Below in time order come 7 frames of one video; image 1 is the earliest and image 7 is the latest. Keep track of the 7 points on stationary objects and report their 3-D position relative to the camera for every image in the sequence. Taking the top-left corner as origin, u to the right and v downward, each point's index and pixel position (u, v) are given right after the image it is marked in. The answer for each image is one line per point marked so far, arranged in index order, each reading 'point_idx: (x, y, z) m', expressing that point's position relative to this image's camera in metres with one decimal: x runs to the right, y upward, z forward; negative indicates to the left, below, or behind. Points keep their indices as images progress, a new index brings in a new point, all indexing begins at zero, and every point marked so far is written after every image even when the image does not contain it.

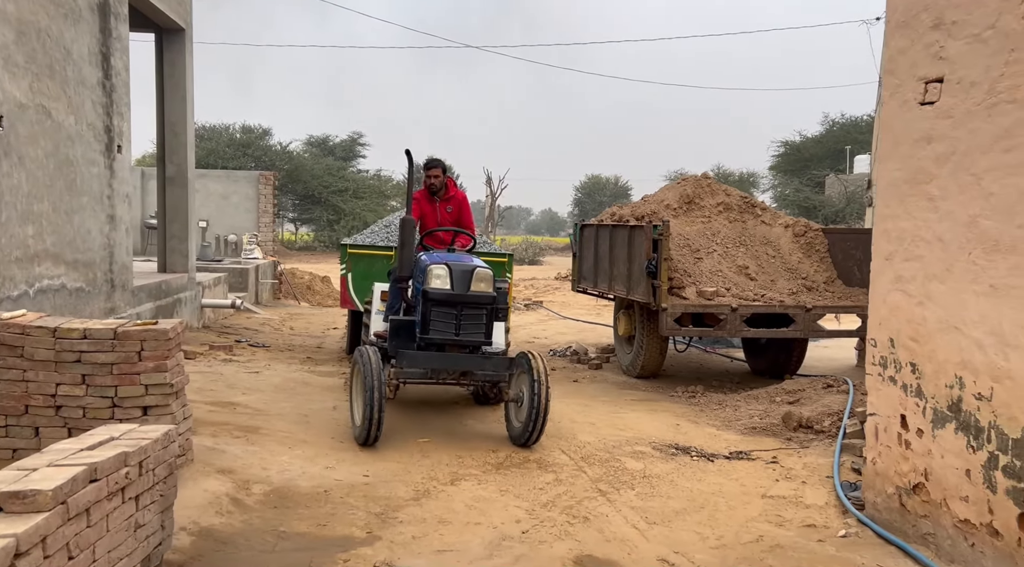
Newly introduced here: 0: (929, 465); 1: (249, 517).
0: (+2.1, -0.9, +4.1) m
1: (-1.4, -1.3, +4.5) m
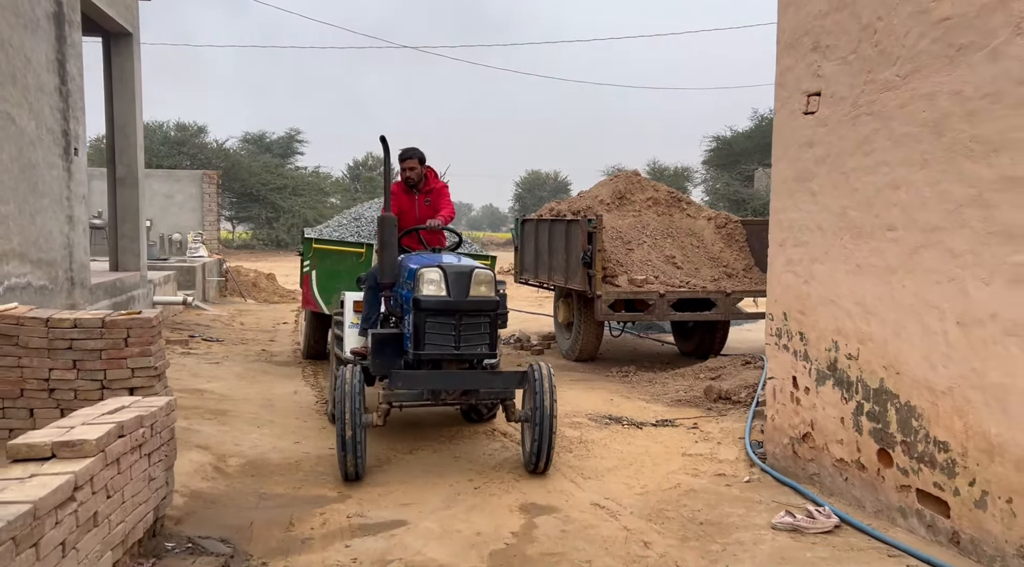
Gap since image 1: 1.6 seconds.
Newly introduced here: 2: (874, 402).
0: (+1.8, -0.8, +4.9) m
1: (-1.7, -1.2, +5.1) m
2: (+1.9, -0.6, +4.3) m
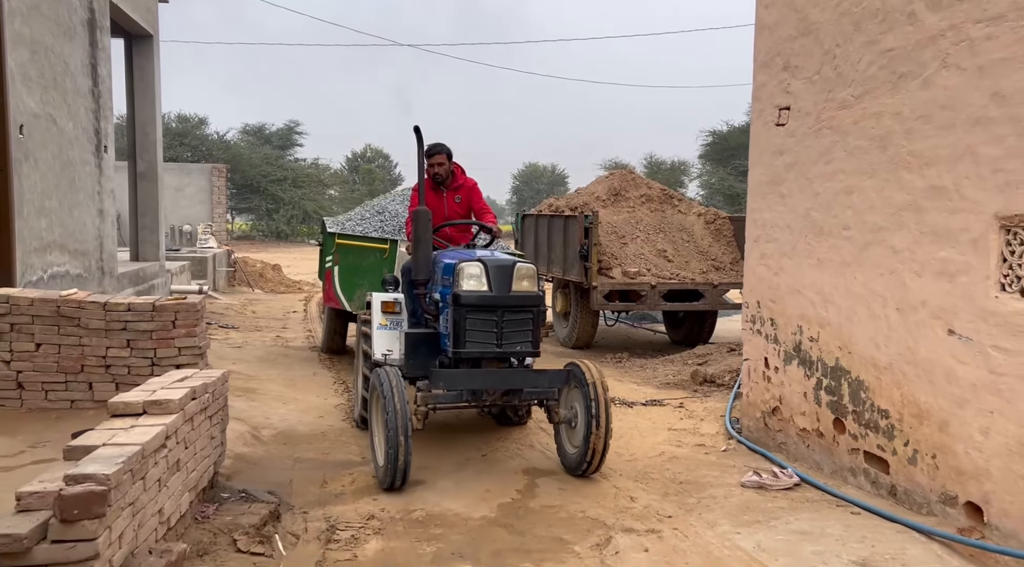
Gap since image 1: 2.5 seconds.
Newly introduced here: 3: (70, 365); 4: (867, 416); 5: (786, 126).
0: (+1.8, -0.7, +5.6) m
1: (-1.7, -1.2, +5.7) m
2: (+1.9, -0.6, +5.0) m
3: (-3.1, -0.6, +5.8) m
4: (+2.0, -0.7, +4.6) m
5: (+1.8, +1.1, +5.5) m
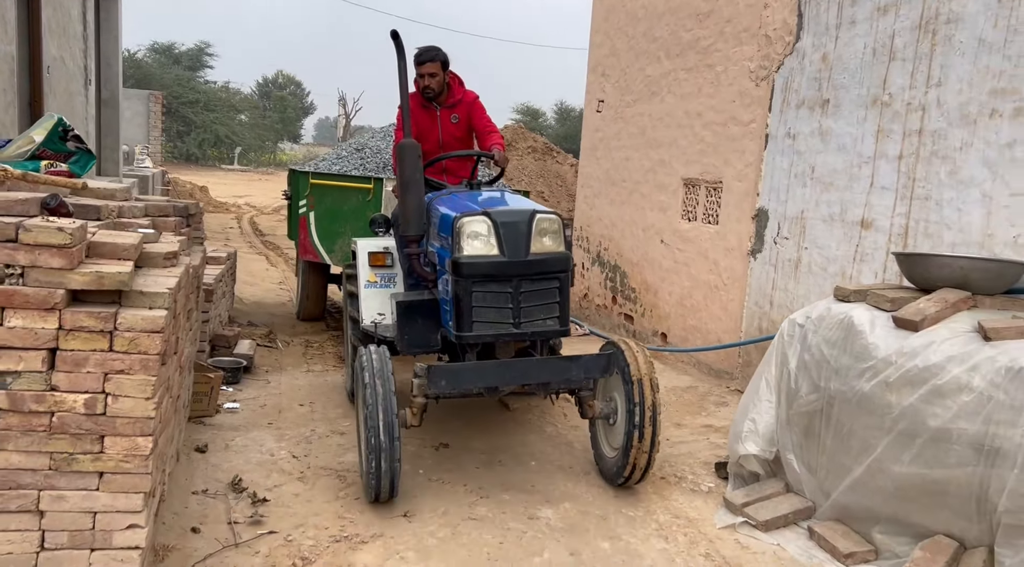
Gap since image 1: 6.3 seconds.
0: (+0.8, 0.0, +8.8) m
1: (-2.7, -0.3, +8.6) m
2: (+1.0, +0.1, +8.2) m
3: (-4.1, +0.4, +8.4) m
4: (+1.1, -0.1, +7.8) m
5: (+0.9, +1.8, +8.6) m
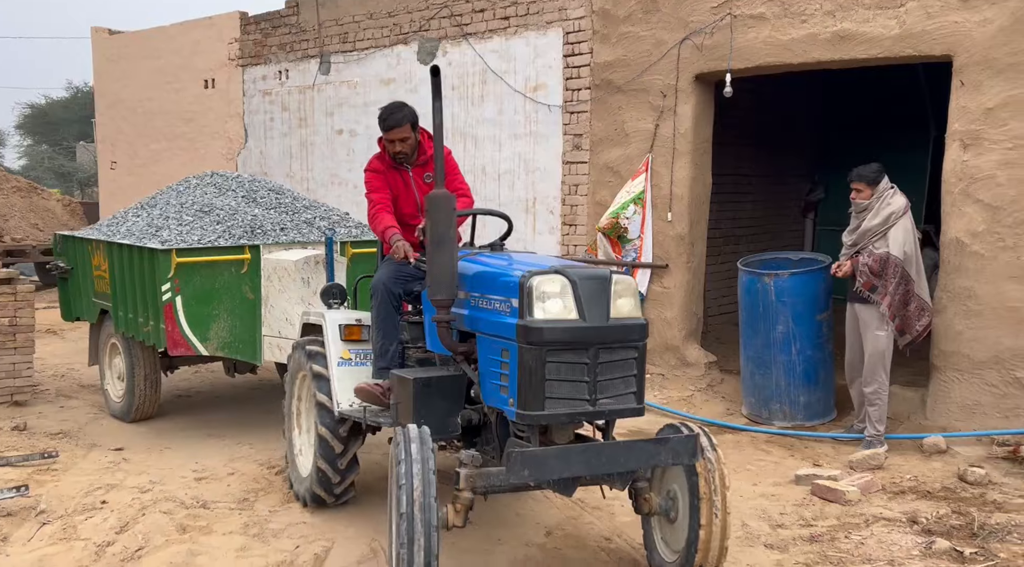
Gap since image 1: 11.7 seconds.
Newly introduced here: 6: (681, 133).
0: (+0.6, -0.3, +8.3) m
1: (-2.8, -1.1, +8.0) m
2: (+0.8, -0.2, +7.8) m
3: (-4.3, -0.7, +7.8) m
4: (+1.0, -0.4, +7.4) m
5: (+0.5, +1.4, +8.2) m
6: (+1.7, +1.5, +8.3) m
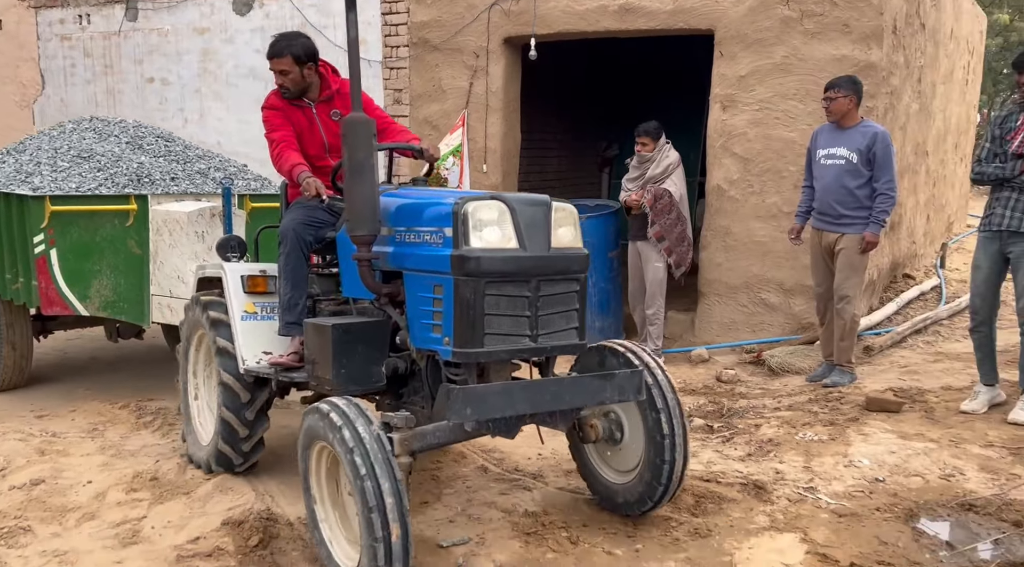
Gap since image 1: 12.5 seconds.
0: (-1.3, +0.3, +9.1) m
1: (-4.5, -0.6, +8.0) m
2: (-1.0, +0.4, +8.6) m
3: (-5.9, -0.2, +7.4) m
4: (-0.7, +0.2, +8.3) m
5: (-1.4, +2.0, +8.8) m
6: (-0.2, +2.2, +9.2) m
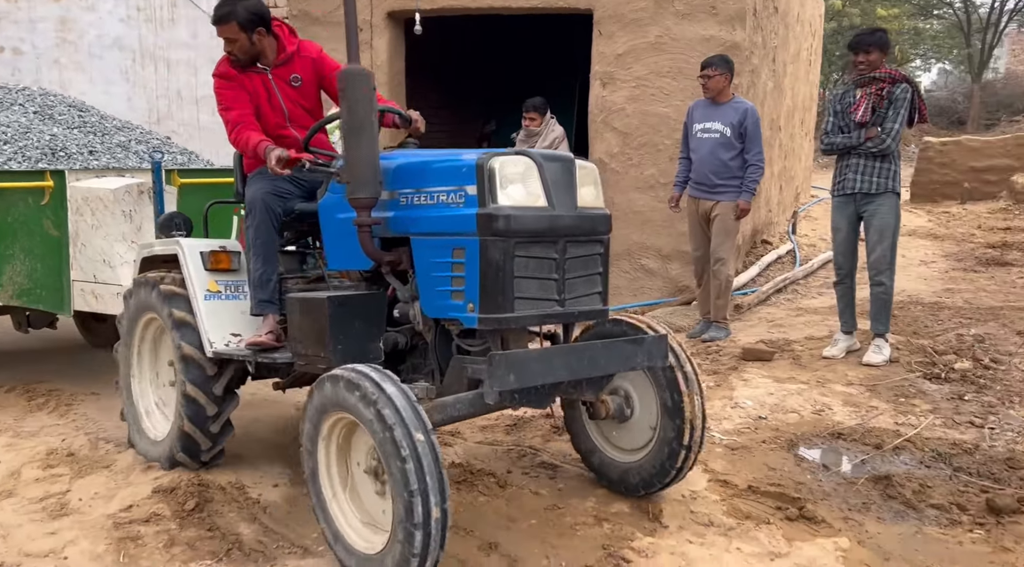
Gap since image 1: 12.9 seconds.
0: (-2.5, +0.5, +9.0) m
1: (-5.5, -0.5, +7.4) m
2: (-2.1, +0.7, +8.5) m
3: (-6.8, -0.1, +6.6) m
4: (-1.8, +0.5, +8.3) m
5: (-2.6, +2.3, +8.7) m
6: (-1.5, +2.4, +9.2) m
